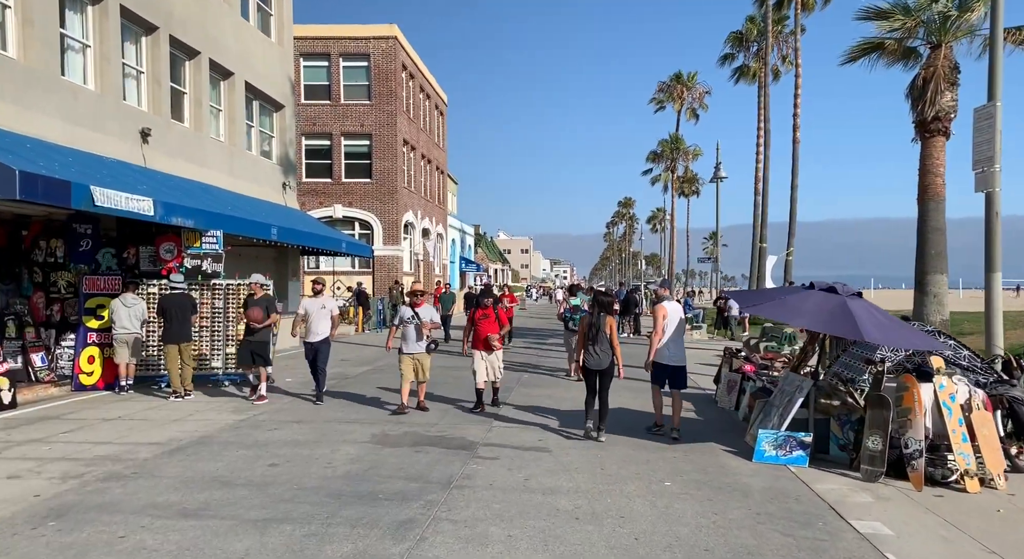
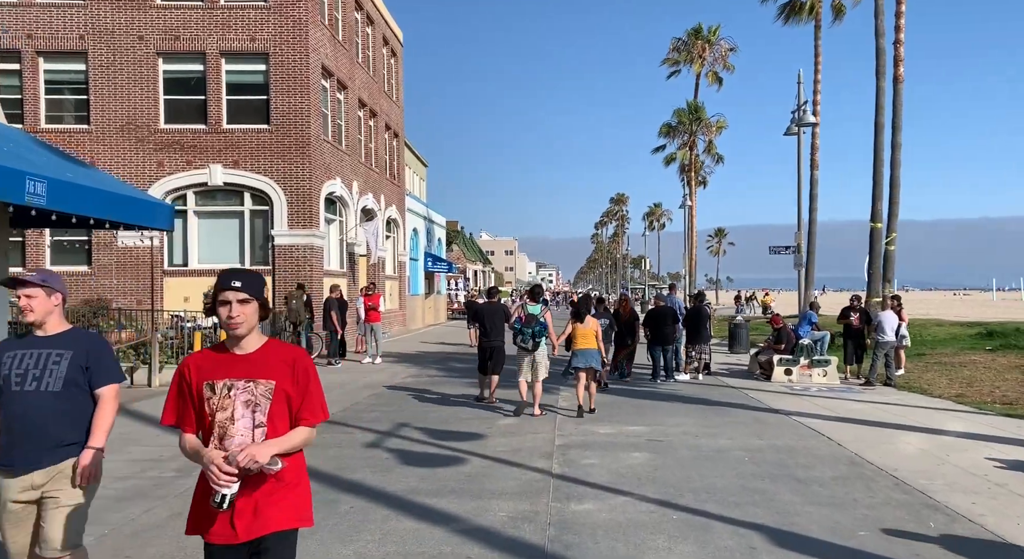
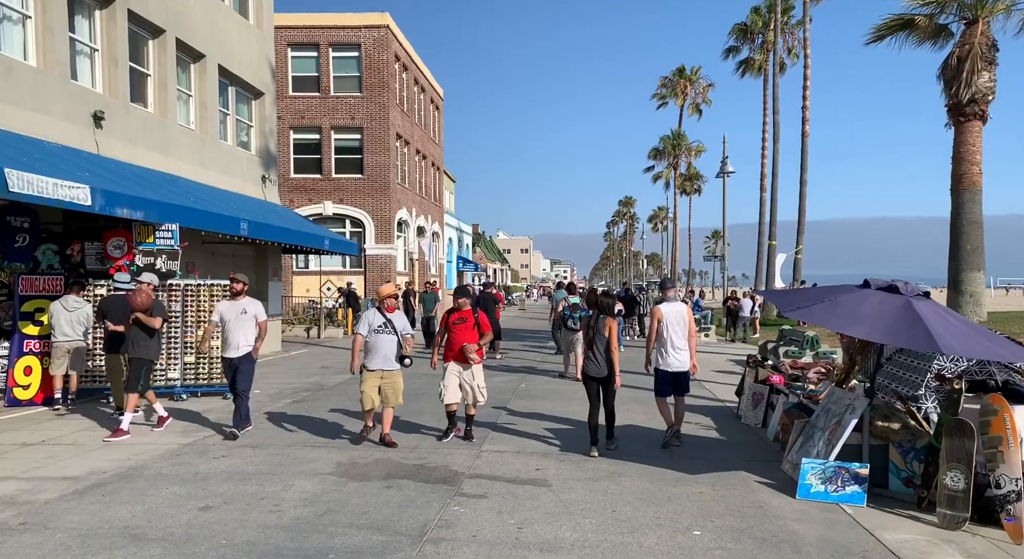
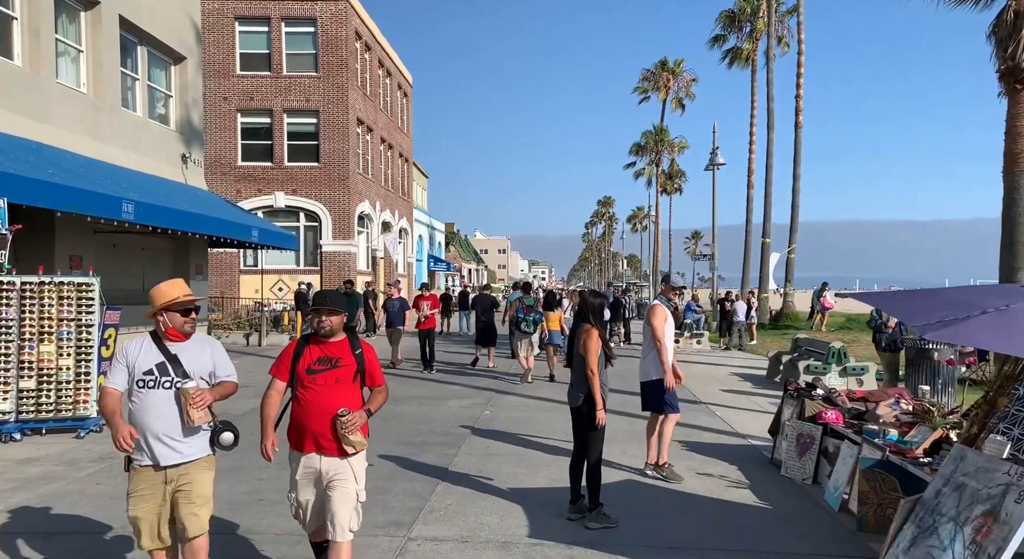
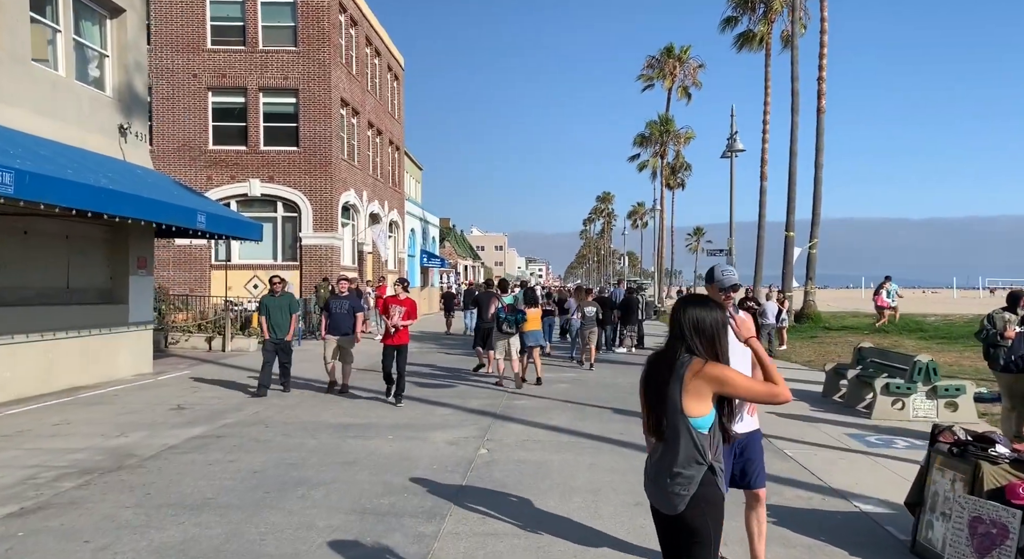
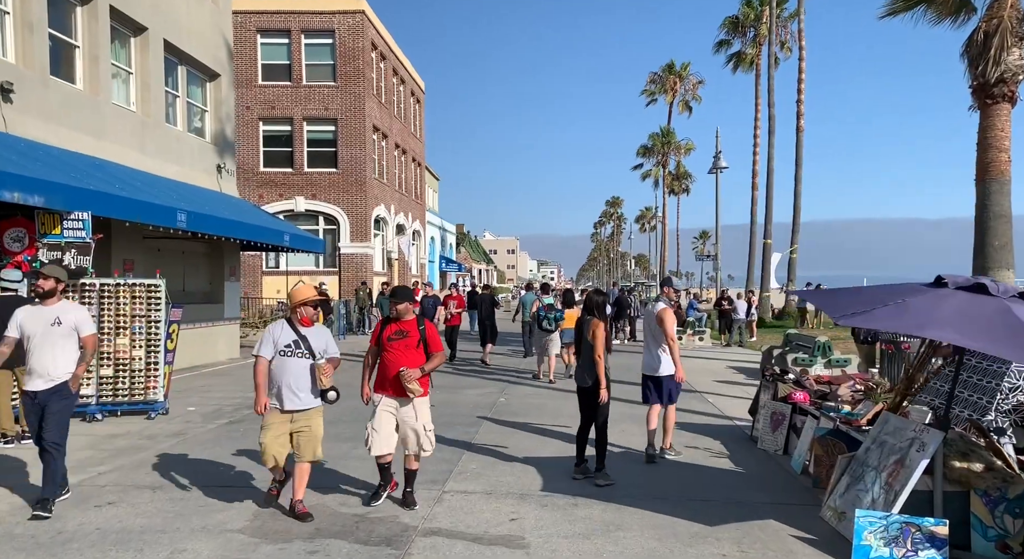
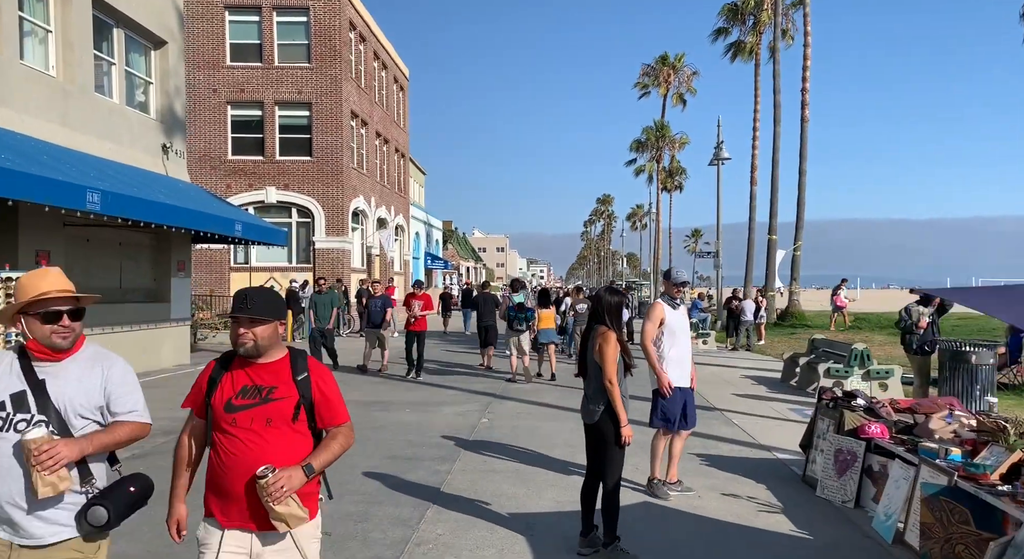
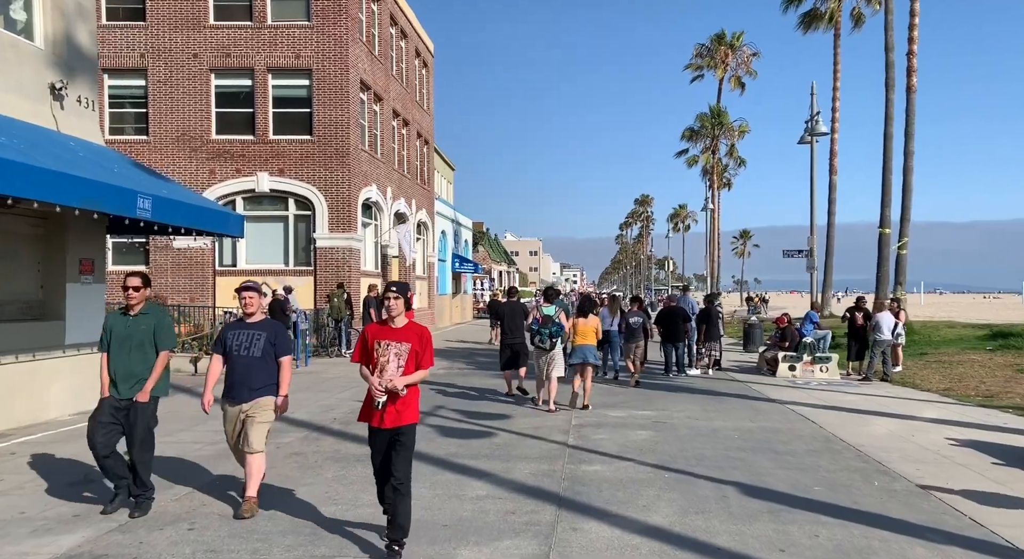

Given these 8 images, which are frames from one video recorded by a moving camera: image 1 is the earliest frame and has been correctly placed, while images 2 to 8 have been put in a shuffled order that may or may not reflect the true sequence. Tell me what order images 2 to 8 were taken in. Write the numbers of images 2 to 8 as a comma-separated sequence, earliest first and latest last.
3, 6, 4, 7, 5, 8, 2
